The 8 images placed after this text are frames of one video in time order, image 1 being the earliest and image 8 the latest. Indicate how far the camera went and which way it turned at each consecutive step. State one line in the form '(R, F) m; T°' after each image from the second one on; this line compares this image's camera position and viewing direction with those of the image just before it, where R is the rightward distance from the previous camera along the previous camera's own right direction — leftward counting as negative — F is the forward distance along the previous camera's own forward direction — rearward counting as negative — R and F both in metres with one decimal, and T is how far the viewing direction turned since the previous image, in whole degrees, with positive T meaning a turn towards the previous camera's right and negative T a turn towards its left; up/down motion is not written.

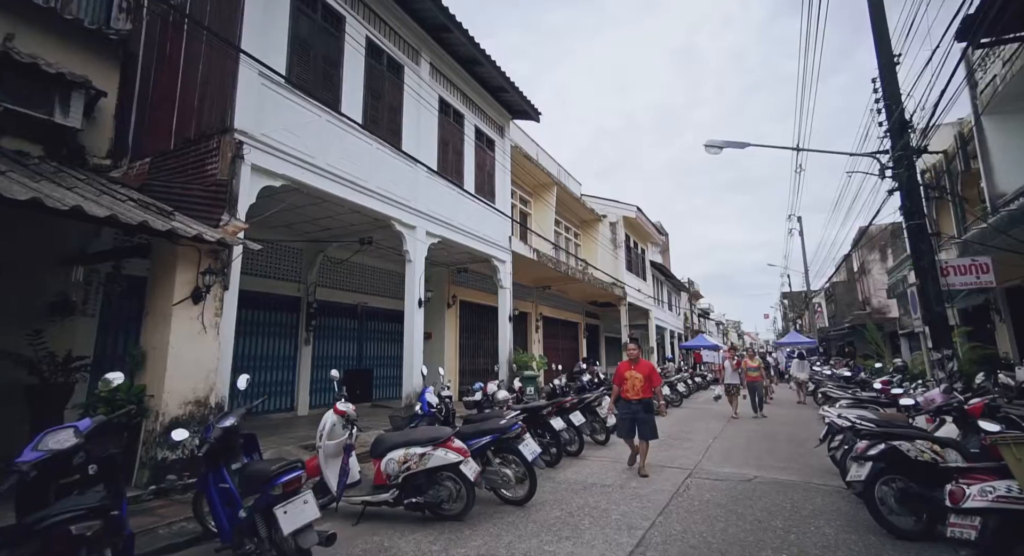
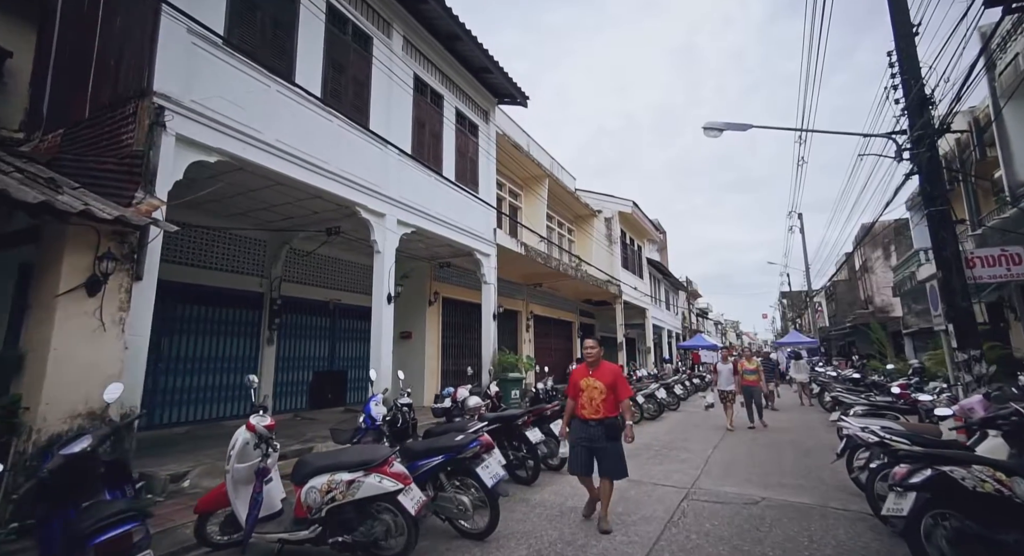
(+0.3, +0.7) m; 0°
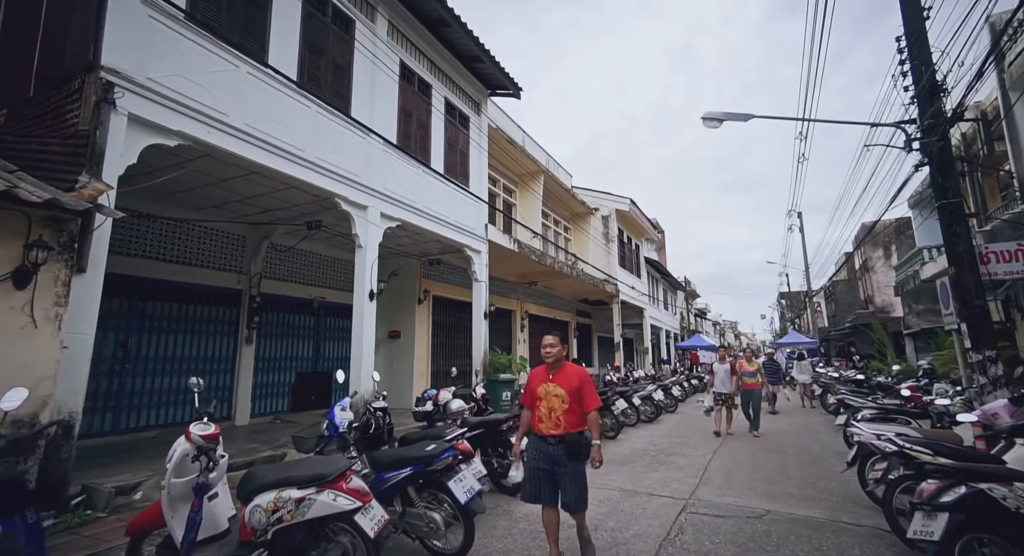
(+0.1, +0.4) m; 0°
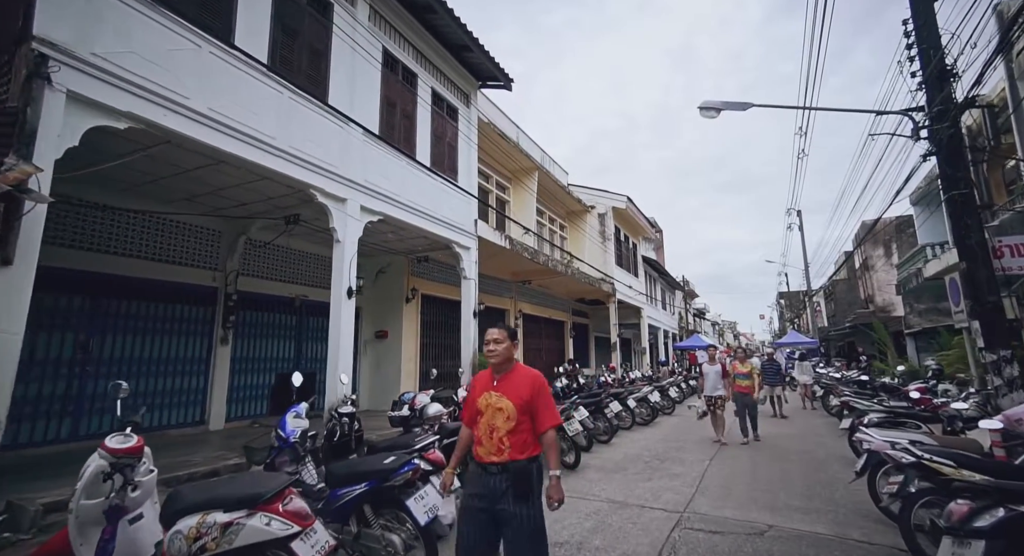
(+0.2, +0.4) m; 0°
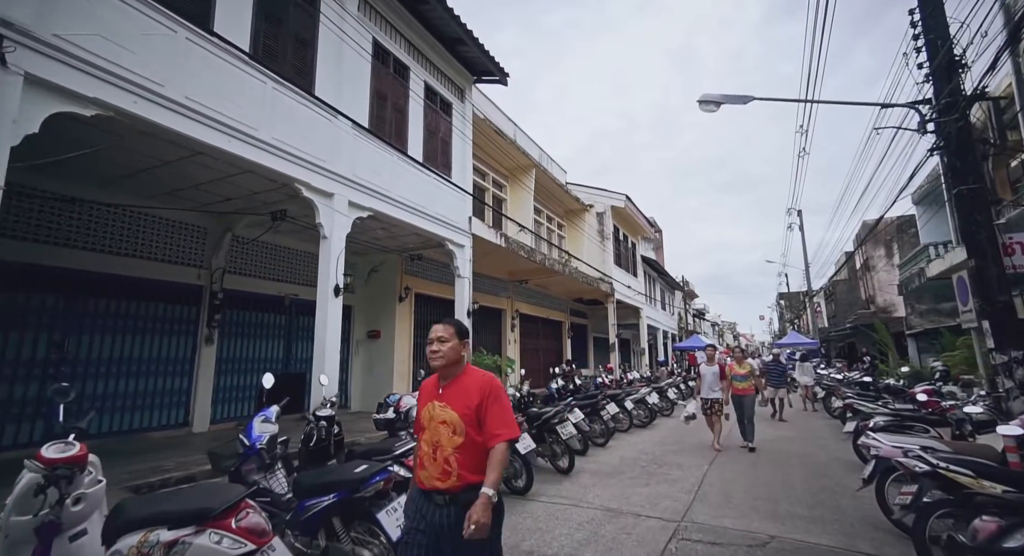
(+0.1, +0.2) m; 0°
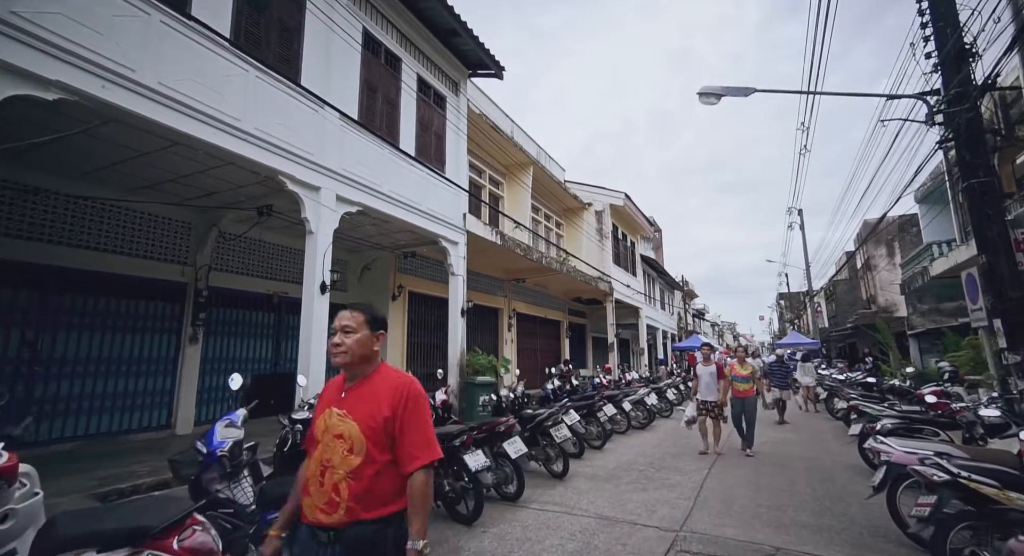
(+0.1, +0.2) m; 0°
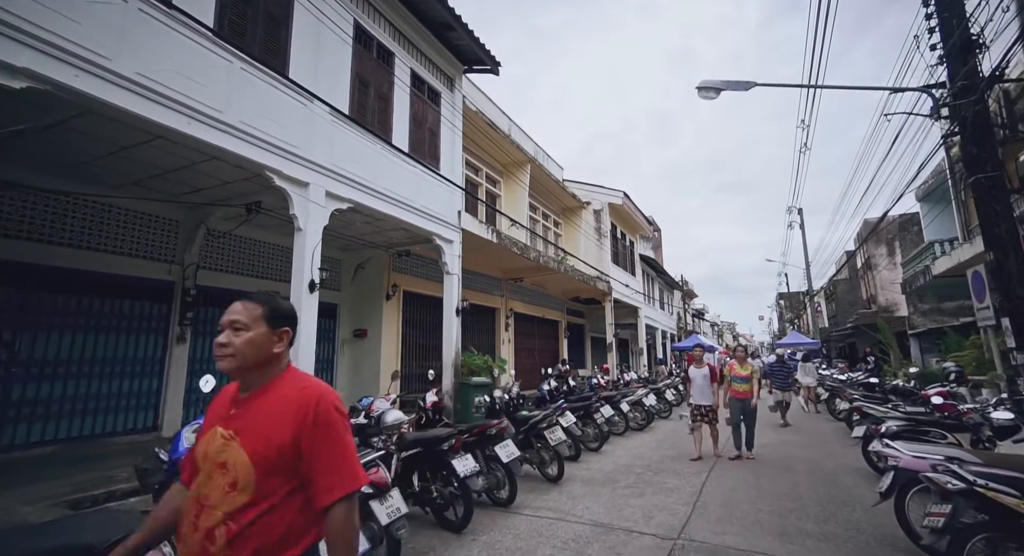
(+0.1, +0.2) m; 0°
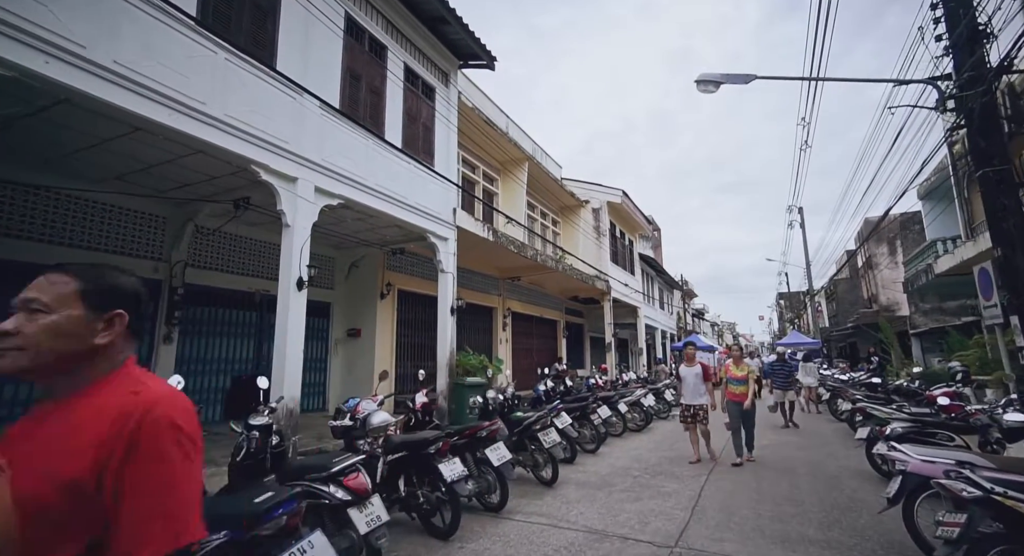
(+0.1, +0.2) m; 0°
